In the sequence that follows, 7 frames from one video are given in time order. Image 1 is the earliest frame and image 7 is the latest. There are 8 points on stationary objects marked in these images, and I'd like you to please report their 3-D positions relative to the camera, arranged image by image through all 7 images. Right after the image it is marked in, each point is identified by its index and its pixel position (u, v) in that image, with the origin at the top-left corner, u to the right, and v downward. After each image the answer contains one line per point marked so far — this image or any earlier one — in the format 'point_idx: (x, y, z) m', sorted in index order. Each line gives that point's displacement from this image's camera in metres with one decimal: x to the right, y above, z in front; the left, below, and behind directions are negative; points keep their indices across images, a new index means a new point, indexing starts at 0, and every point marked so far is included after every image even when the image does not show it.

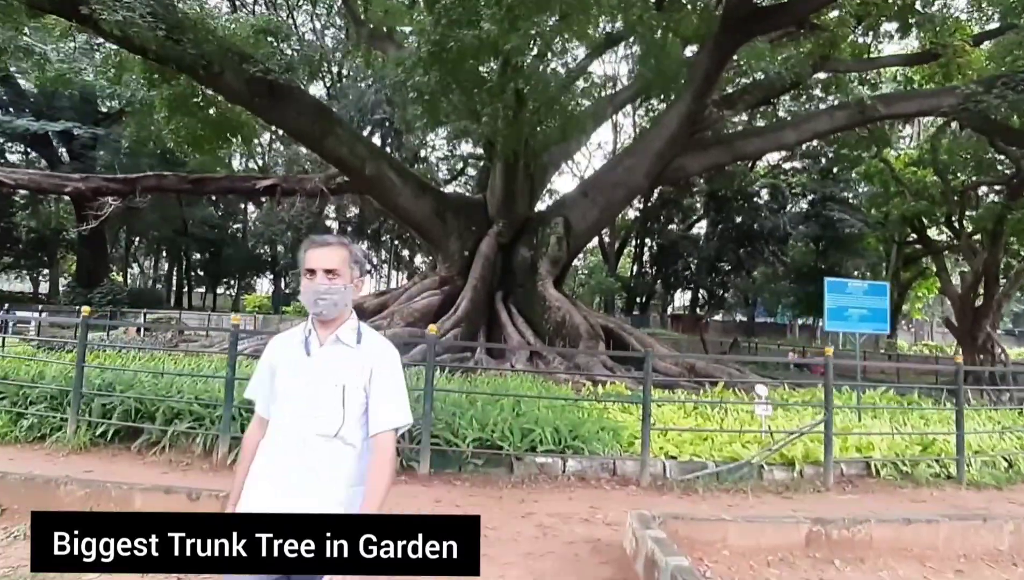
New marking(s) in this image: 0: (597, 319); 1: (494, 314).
0: (+1.2, -0.4, +11.0) m
1: (-0.3, -0.3, +10.9) m
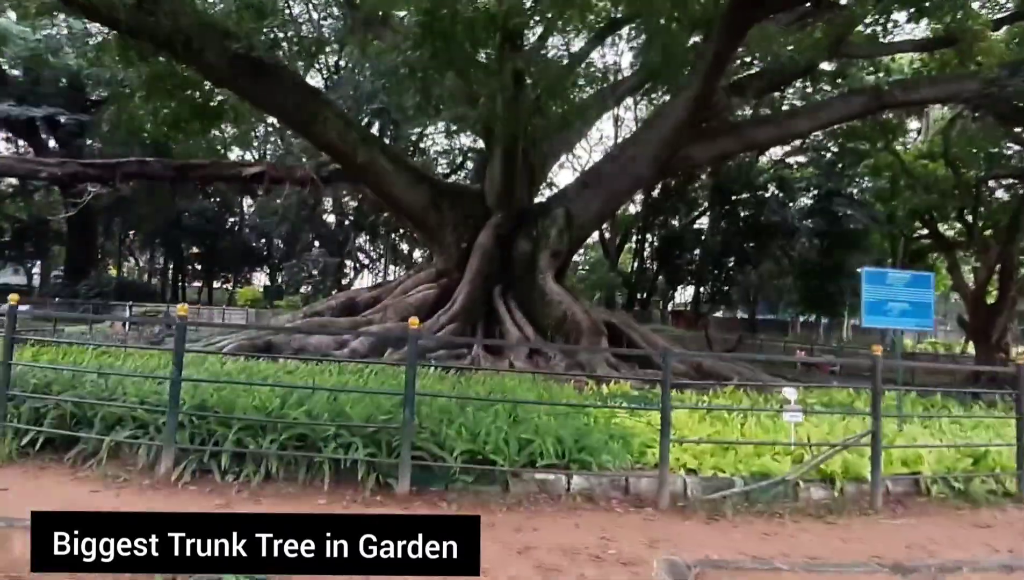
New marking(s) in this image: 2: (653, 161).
0: (+1.2, -0.3, +10.5) m
1: (-0.3, -0.2, +10.4) m
2: (+1.9, +1.7, +10.5) m
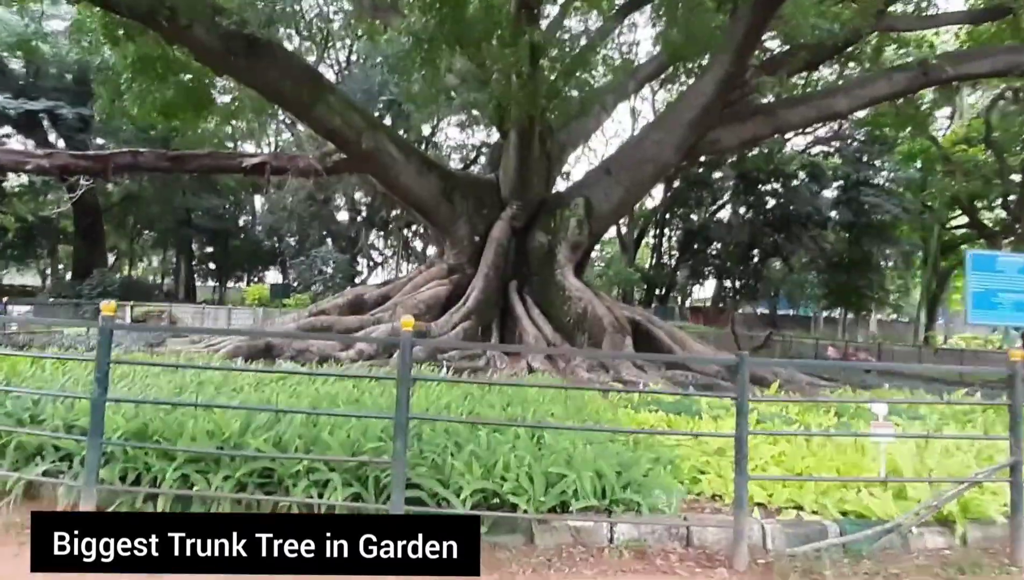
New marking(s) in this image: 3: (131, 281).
0: (+1.4, -0.3, +9.8) m
1: (-0.1, -0.2, +9.8) m
2: (+2.1, +1.8, +9.8) m
3: (-8.5, +0.2, +17.5) m
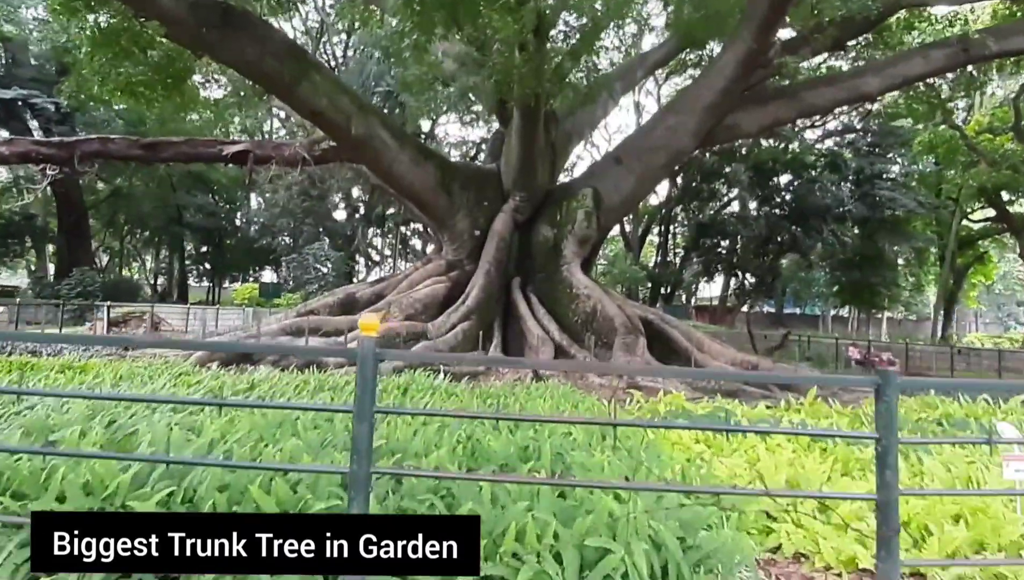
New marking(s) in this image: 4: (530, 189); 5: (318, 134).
0: (+1.4, -0.2, +9.1) m
1: (0.0, -0.1, +9.1) m
2: (+2.1, +1.8, +9.1) m
3: (-8.5, +0.2, +16.8) m
4: (+0.2, +1.2, +9.5) m
5: (-2.3, +1.9, +9.5) m
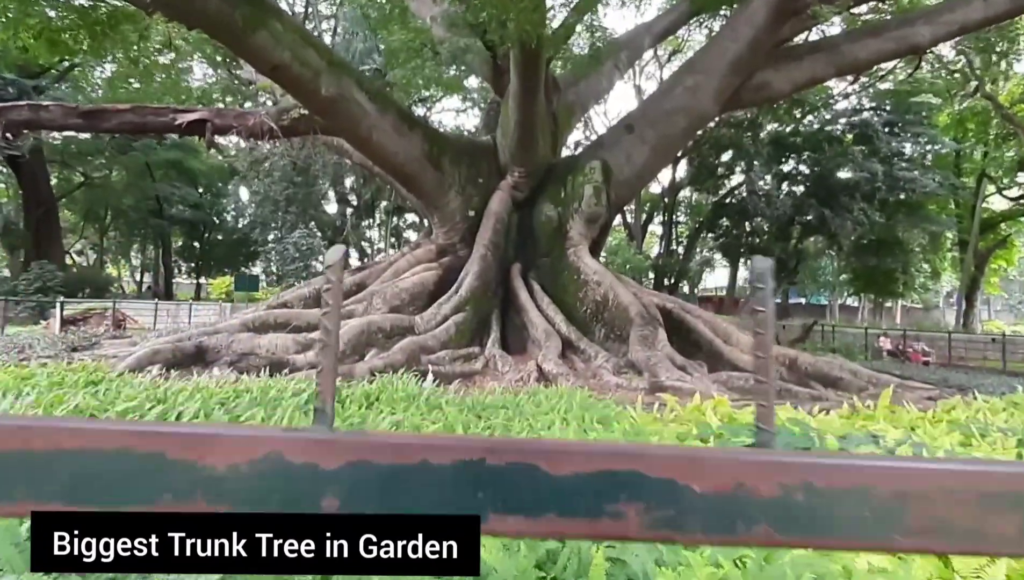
0: (+1.4, -0.1, +8.0) m
1: (0.0, 0.0, +7.9) m
2: (+2.1, +2.0, +8.0) m
3: (-8.5, +0.3, +15.7) m
4: (+0.2, +1.3, +8.4) m
5: (-2.3, +2.0, +8.3) m
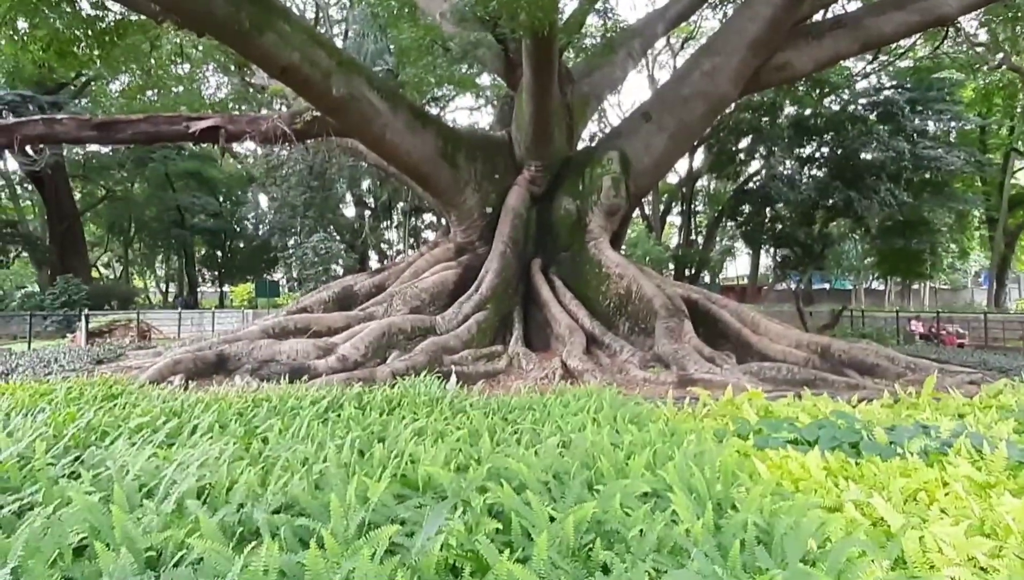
0: (+1.6, 0.0, +7.8) m
1: (+0.2, 0.0, +7.8) m
2: (+2.2, +2.1, +7.7) m
3: (-8.1, 0.0, +15.7) m
4: (+0.4, +1.4, +8.2) m
5: (-2.2, +1.9, +8.2) m
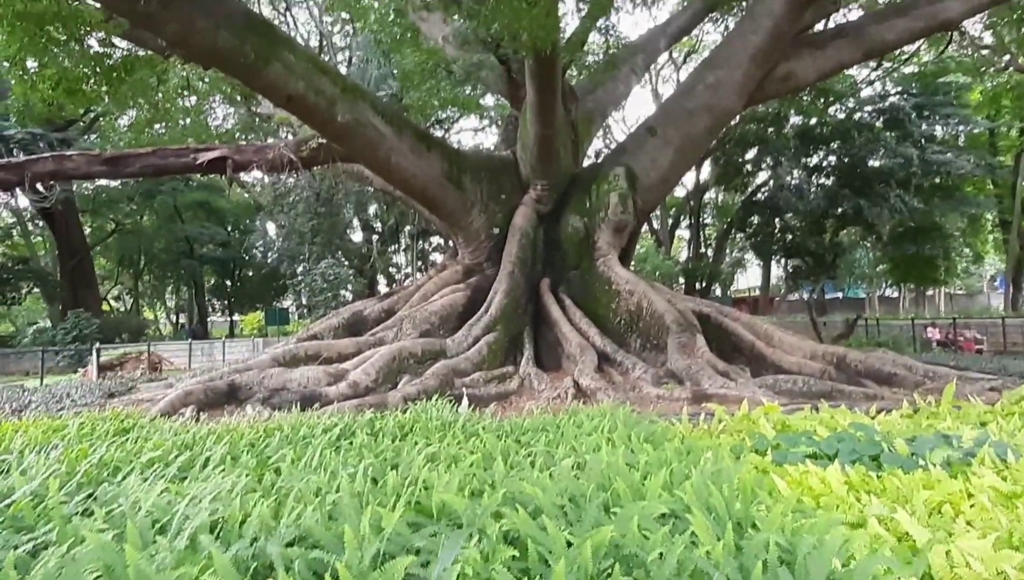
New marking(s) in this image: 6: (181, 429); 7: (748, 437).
0: (+1.7, -0.1, +7.8) m
1: (+0.3, -0.2, +7.8) m
2: (+2.2, +2.0, +7.7) m
3: (-7.9, -0.6, +15.8) m
4: (+0.4, +1.2, +8.2) m
5: (-2.1, +1.6, +8.3) m
6: (-1.9, -0.8, +4.6) m
7: (+1.1, -0.7, +3.7) m
